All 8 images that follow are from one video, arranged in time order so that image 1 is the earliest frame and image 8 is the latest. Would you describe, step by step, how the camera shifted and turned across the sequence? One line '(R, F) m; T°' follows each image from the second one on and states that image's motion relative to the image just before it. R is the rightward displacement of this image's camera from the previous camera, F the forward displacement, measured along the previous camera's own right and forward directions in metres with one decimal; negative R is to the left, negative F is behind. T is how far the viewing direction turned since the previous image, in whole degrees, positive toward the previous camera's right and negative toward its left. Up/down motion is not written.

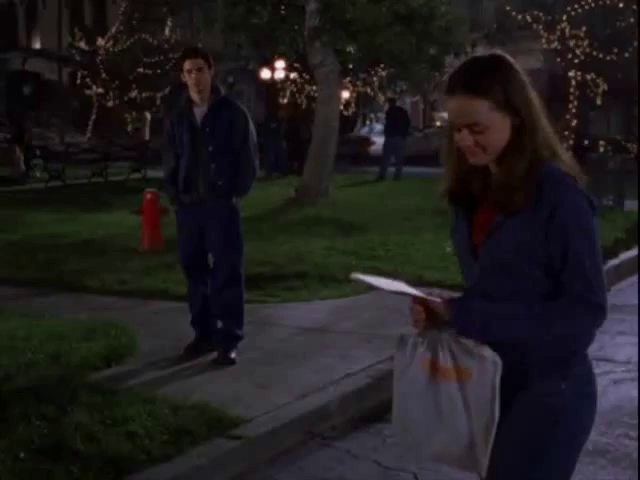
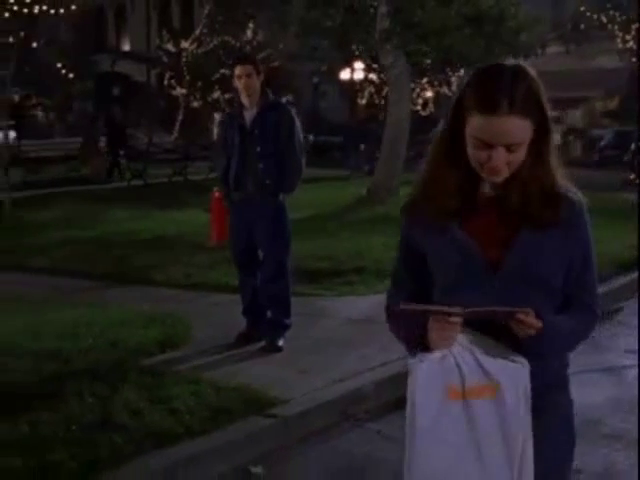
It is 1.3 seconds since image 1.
(+0.3, -0.5) m; -4°
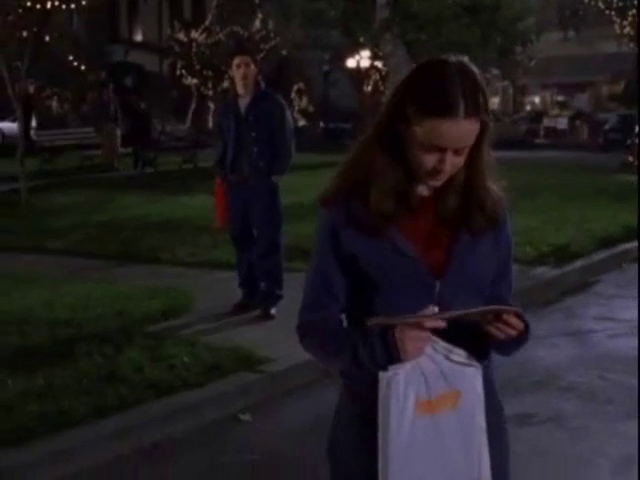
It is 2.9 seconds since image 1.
(+0.2, -0.8) m; -1°
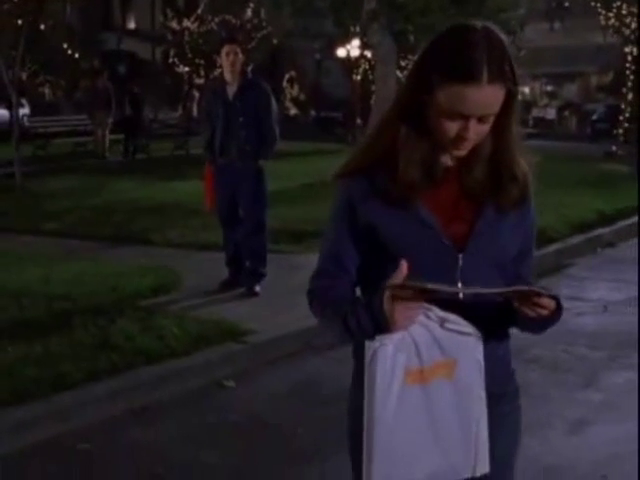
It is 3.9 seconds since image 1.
(+0.1, -0.5) m; 0°
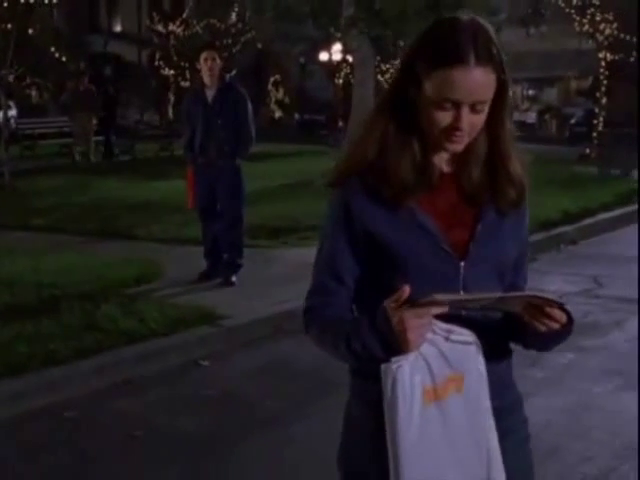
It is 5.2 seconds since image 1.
(+0.1, -0.7) m; +1°
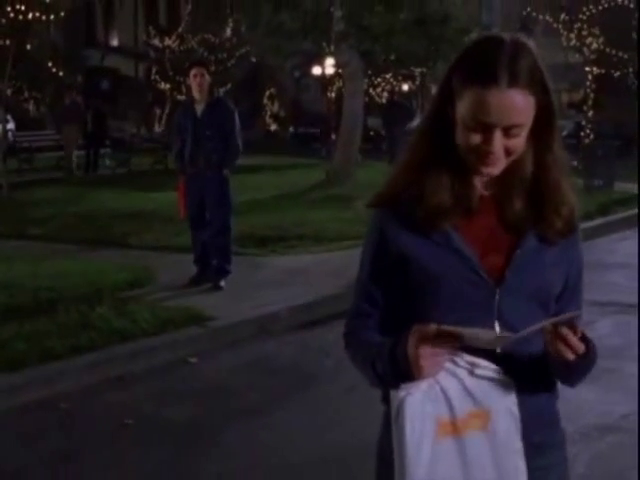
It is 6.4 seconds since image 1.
(+0.1, -0.6) m; 0°
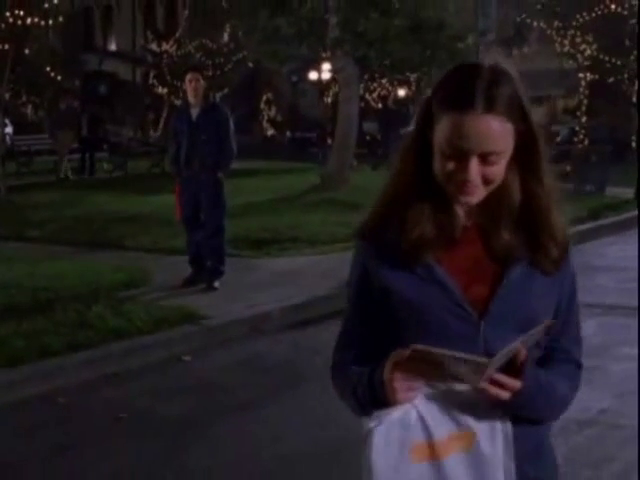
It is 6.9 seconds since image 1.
(0.0, -0.3) m; 0°
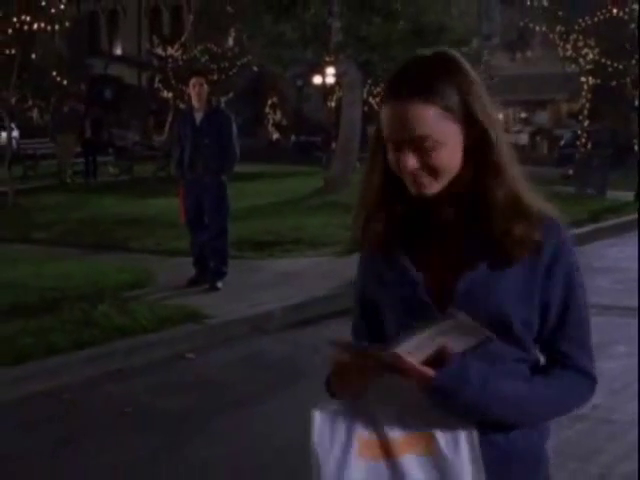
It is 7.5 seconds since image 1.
(0.0, -0.2) m; 0°
